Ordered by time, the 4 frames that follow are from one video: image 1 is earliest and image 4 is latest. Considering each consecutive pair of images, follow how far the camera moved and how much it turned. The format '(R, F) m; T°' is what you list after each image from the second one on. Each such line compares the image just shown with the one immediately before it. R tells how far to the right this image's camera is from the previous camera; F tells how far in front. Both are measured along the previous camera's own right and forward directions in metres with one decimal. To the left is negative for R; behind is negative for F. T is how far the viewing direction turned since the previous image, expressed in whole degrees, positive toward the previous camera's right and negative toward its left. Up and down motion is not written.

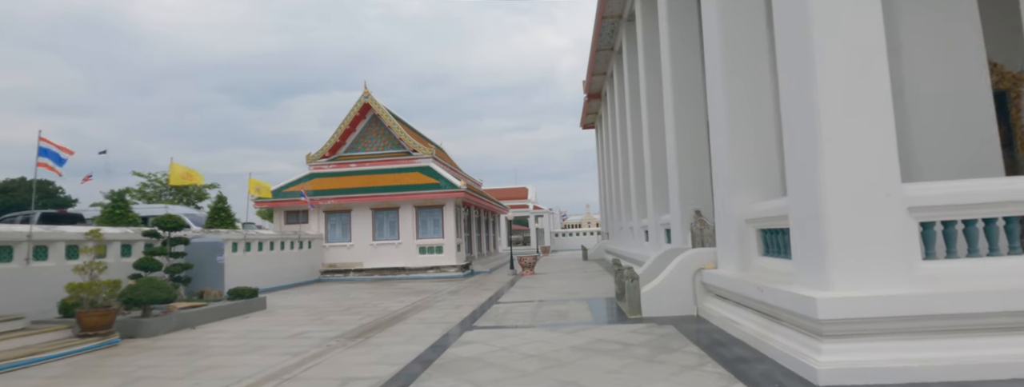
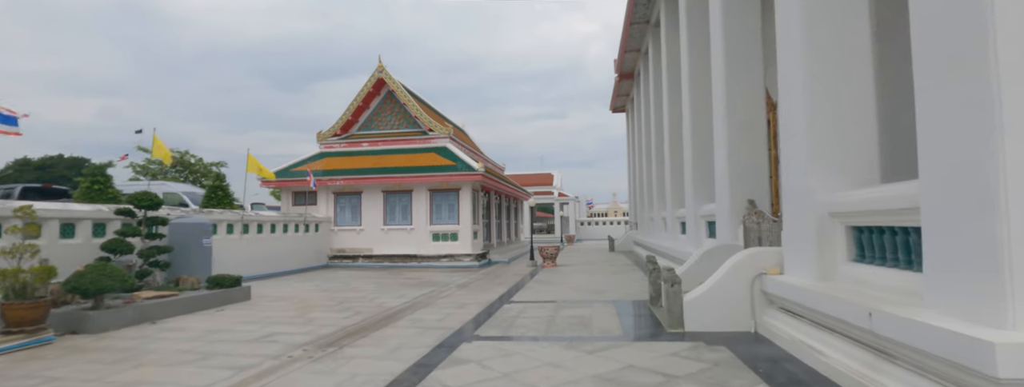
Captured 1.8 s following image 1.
(+0.2, +1.4) m; -3°
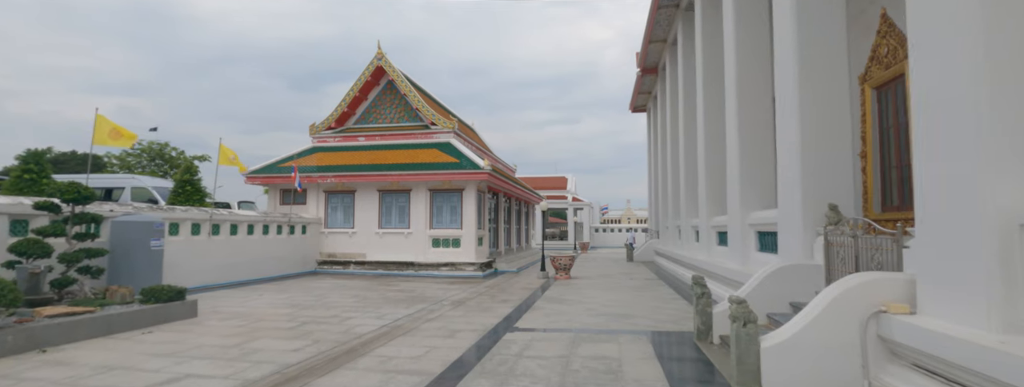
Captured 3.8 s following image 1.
(+0.1, +1.7) m; -2°
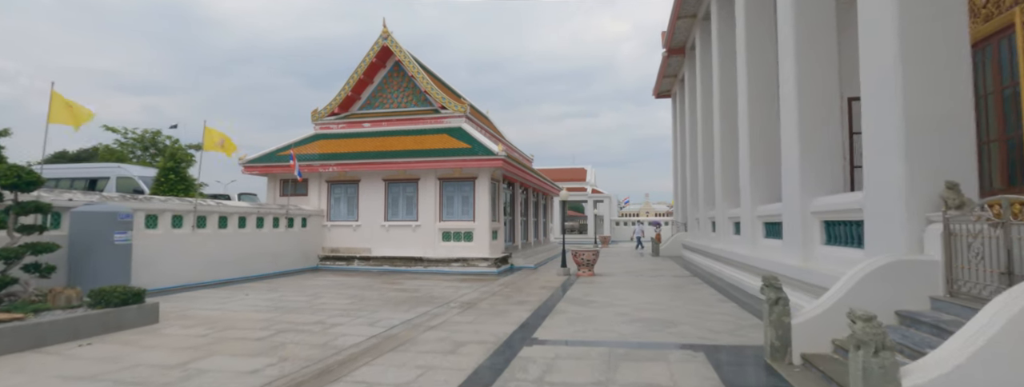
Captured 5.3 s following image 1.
(0.0, +1.2) m; -2°
